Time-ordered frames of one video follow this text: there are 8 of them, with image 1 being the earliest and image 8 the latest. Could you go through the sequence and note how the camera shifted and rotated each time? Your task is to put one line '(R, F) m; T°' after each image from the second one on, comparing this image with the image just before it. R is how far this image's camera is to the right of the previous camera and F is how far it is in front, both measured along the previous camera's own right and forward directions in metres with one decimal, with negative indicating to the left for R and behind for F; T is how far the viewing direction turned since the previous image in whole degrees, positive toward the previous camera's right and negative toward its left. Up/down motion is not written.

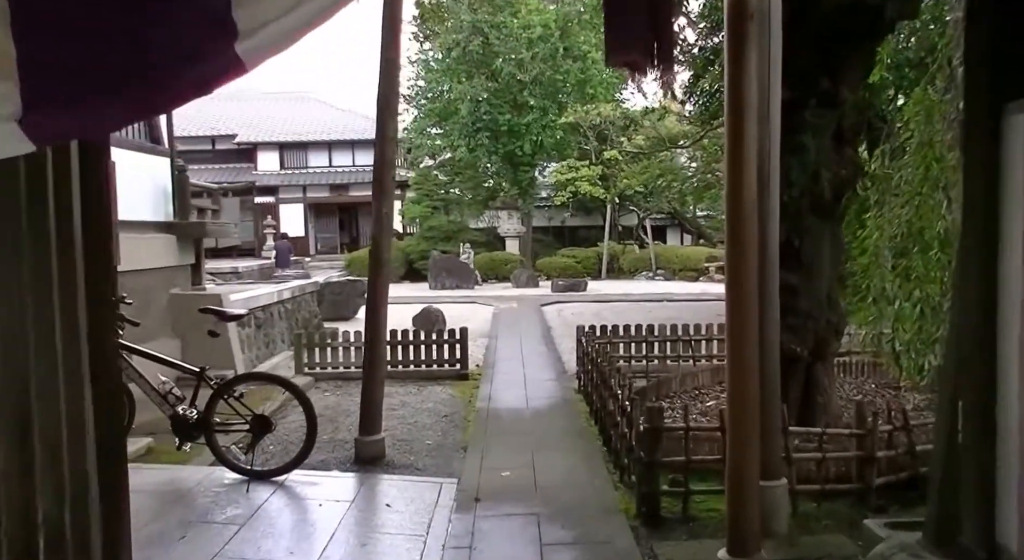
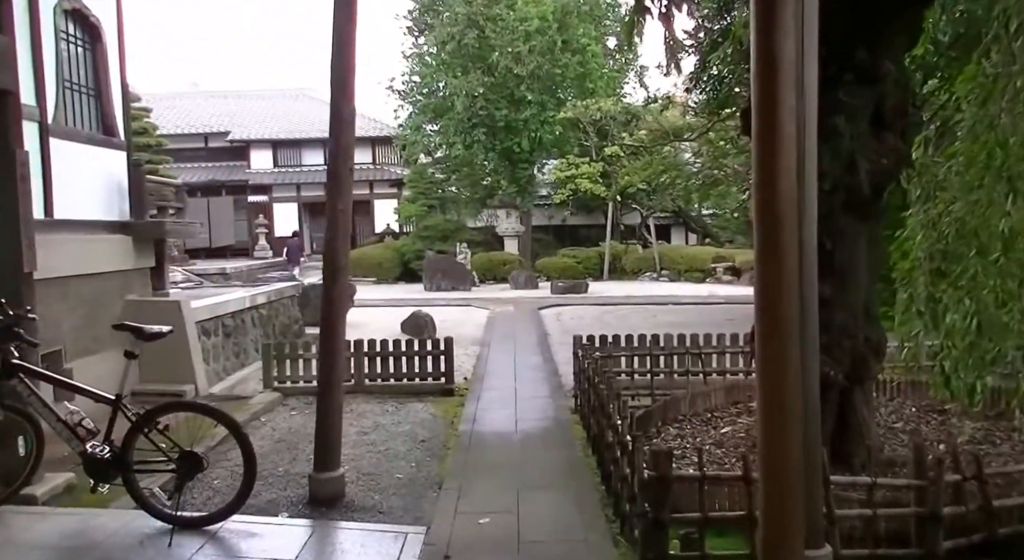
(+0.1, +0.7) m; 0°
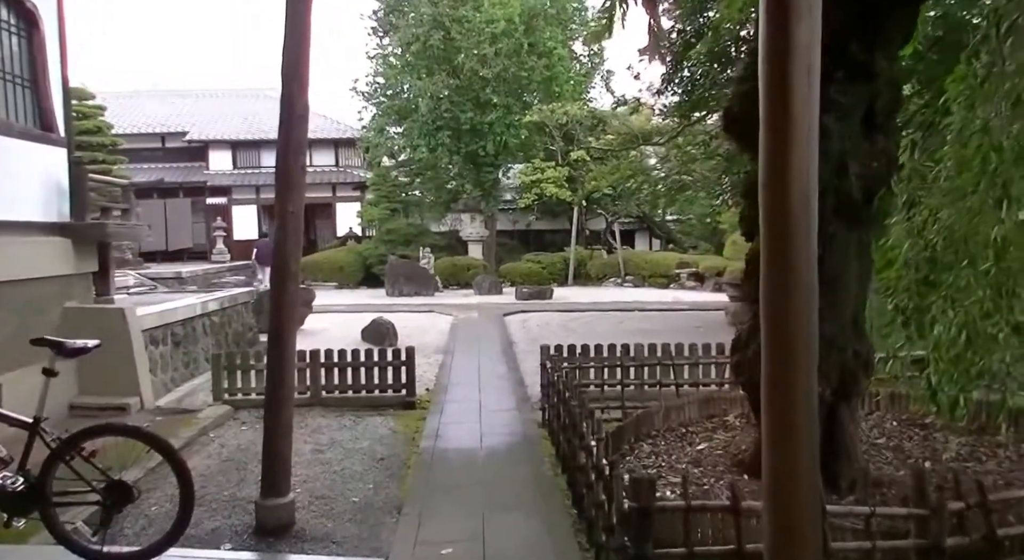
(0.0, +0.3) m; +3°
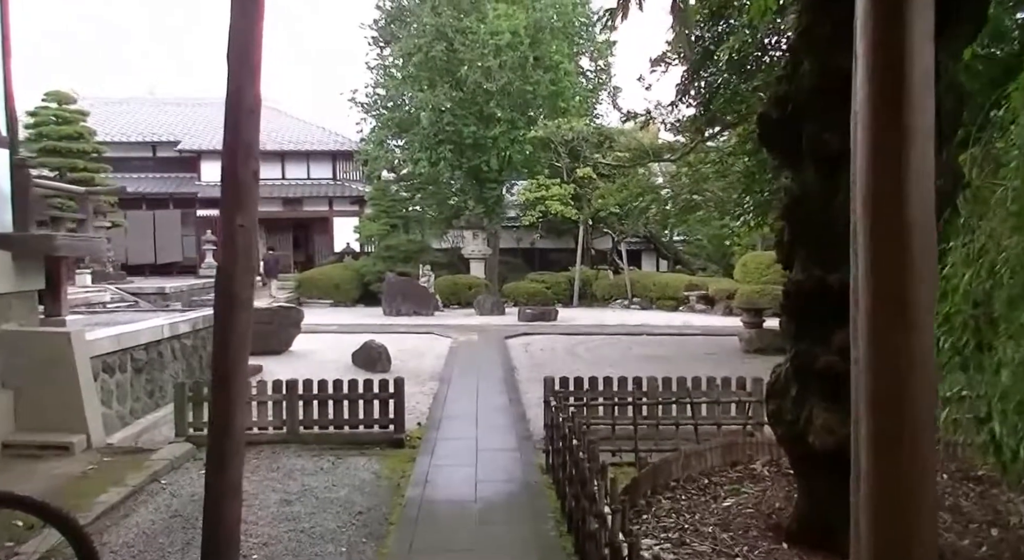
(0.0, +0.7) m; 0°
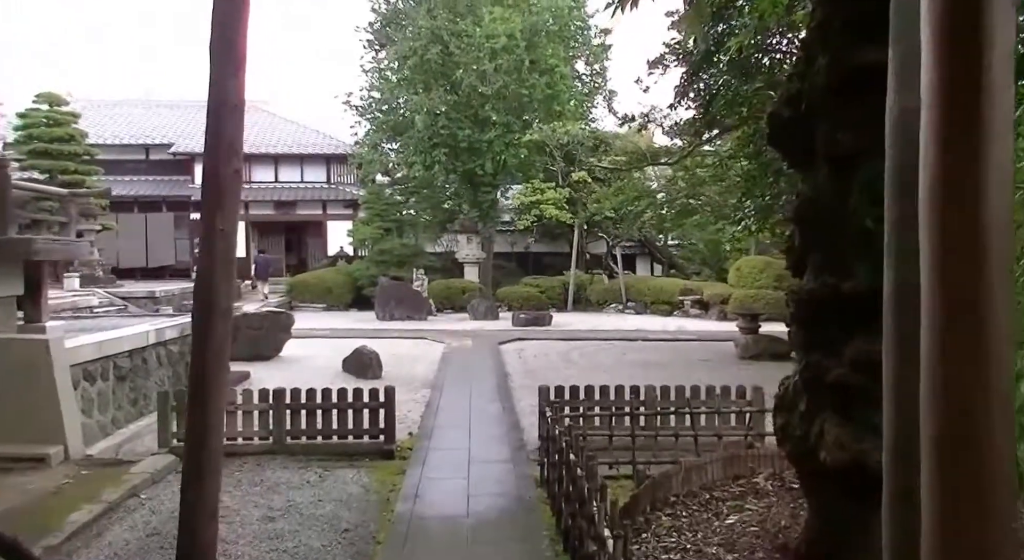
(0.0, +0.2) m; 0°
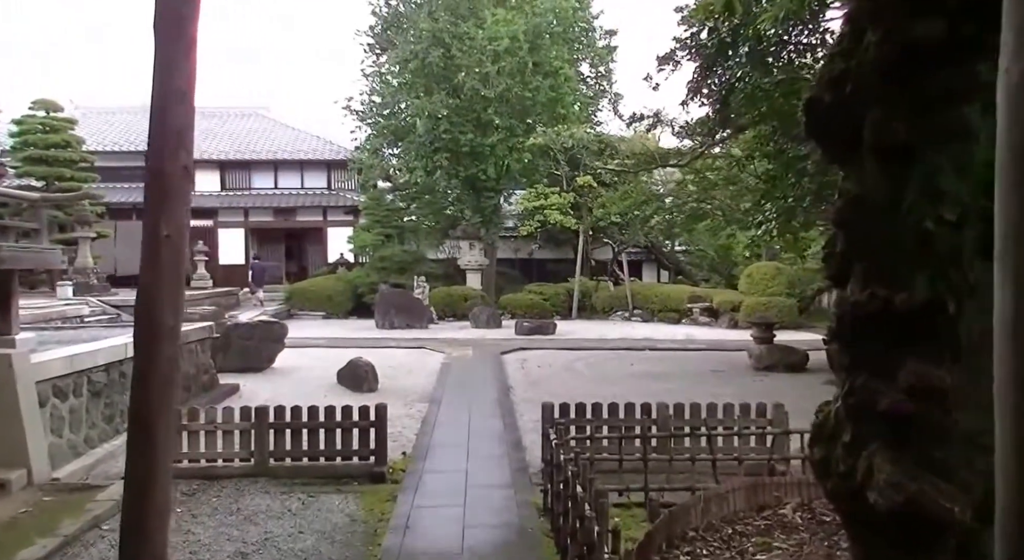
(0.0, +0.4) m; 0°
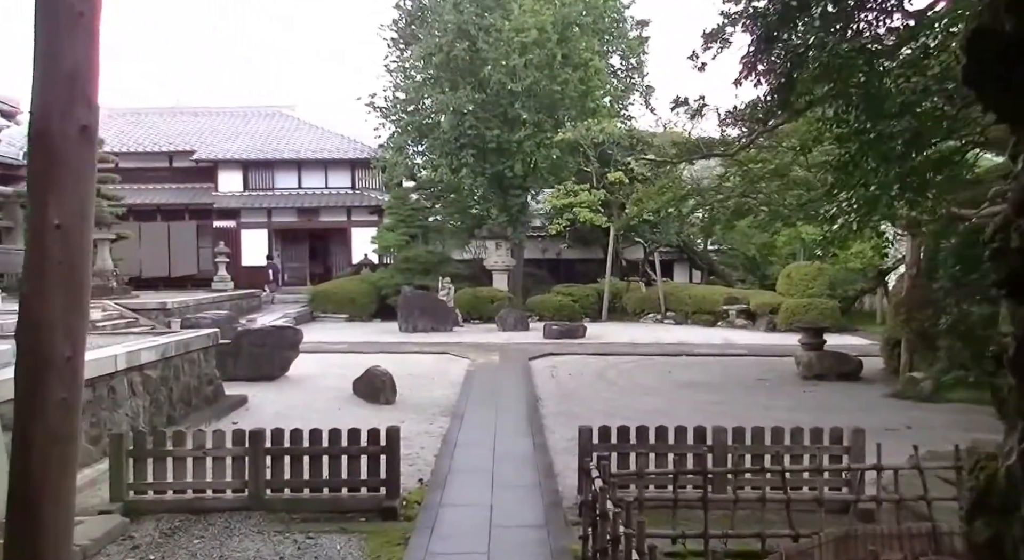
(0.0, +0.7) m; -2°
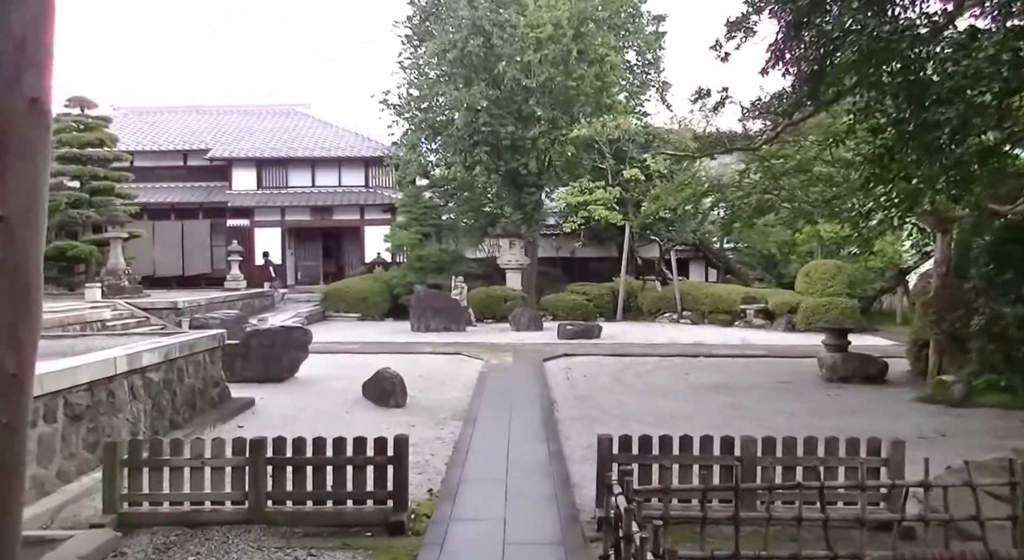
(0.0, +0.3) m; -1°
